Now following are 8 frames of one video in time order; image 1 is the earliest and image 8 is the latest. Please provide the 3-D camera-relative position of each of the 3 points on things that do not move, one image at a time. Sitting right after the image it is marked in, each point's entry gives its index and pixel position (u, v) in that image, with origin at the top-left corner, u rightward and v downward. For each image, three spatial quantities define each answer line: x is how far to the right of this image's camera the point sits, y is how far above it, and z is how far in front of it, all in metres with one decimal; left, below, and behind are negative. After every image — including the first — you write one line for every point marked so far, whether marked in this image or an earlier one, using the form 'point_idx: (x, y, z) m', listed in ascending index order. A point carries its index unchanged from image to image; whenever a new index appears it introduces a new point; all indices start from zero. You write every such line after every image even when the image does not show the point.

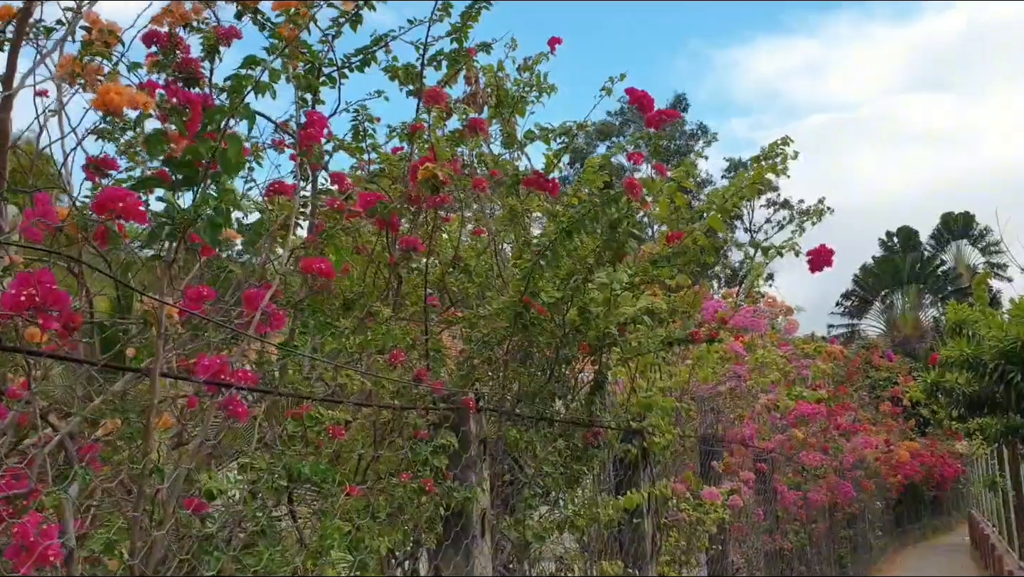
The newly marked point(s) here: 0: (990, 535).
0: (+6.0, -3.1, +12.2) m
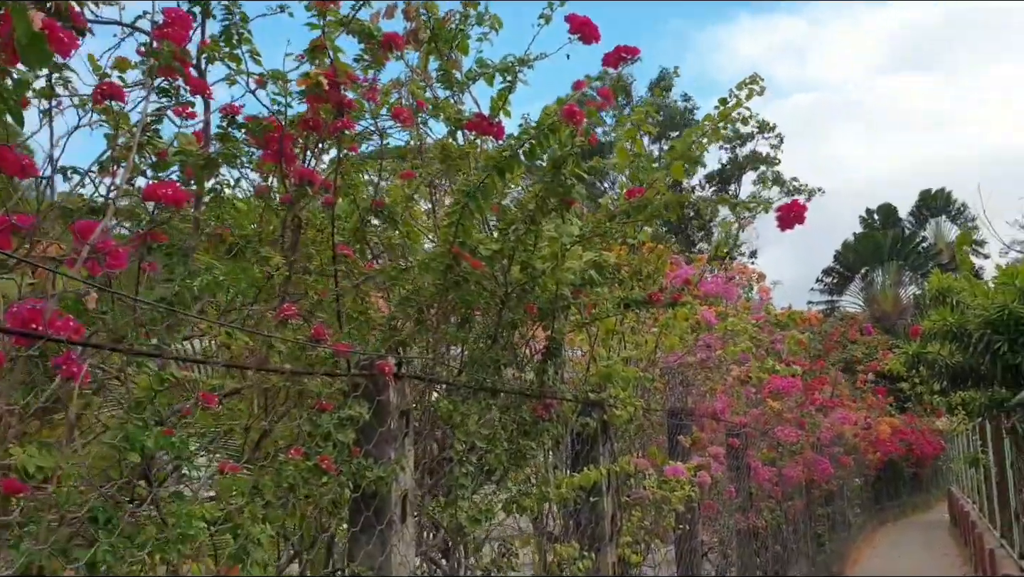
0: (+5.7, -2.8, +12.0) m
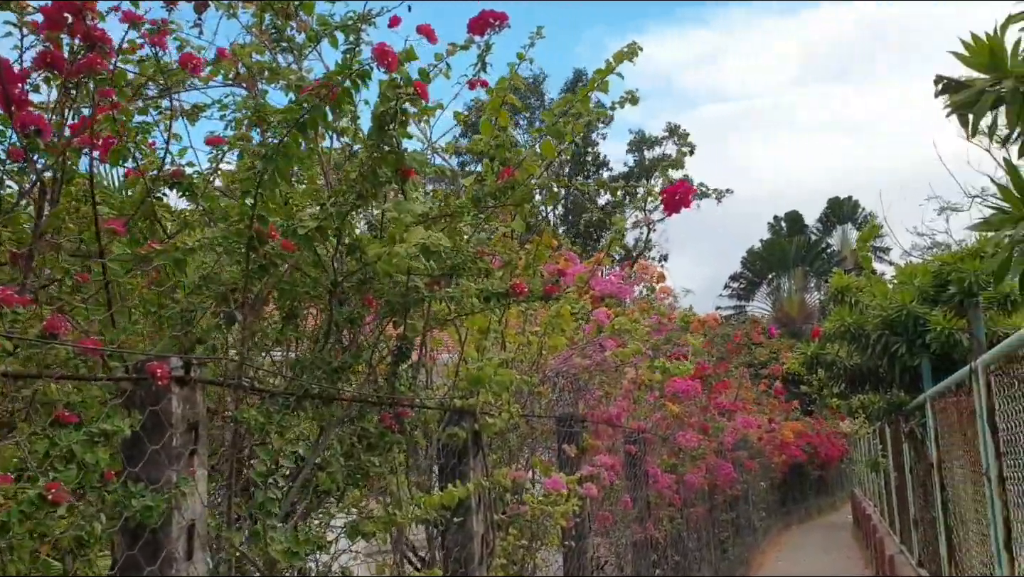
0: (+4.4, -2.8, +12.0) m
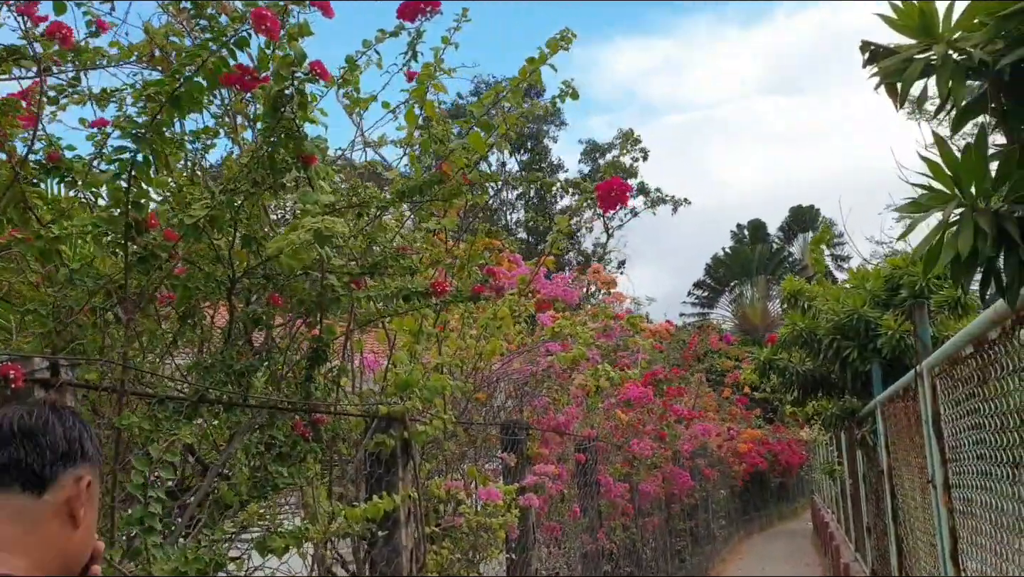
0: (+3.9, -2.9, +11.9) m
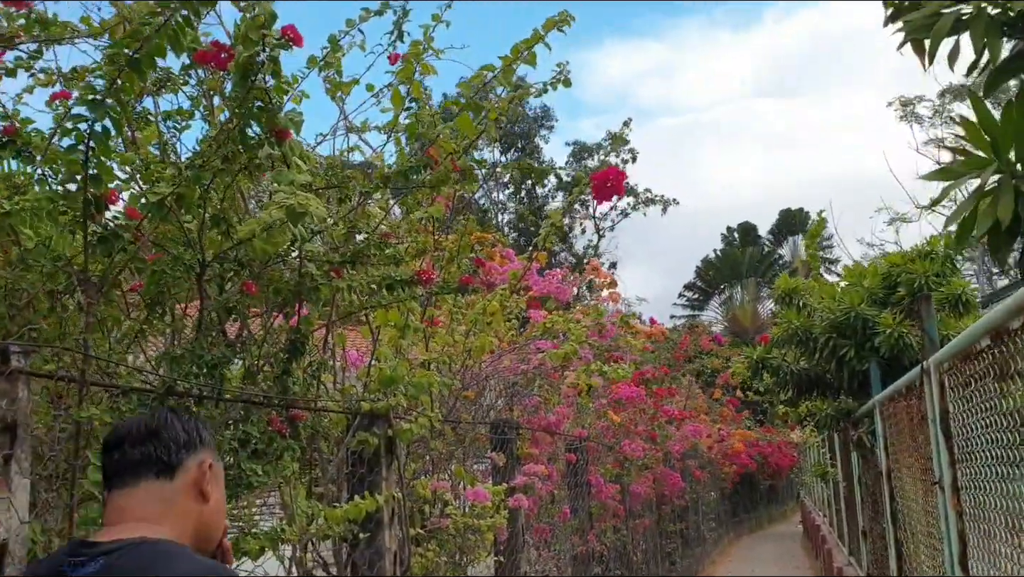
0: (+3.8, -2.9, +11.8) m
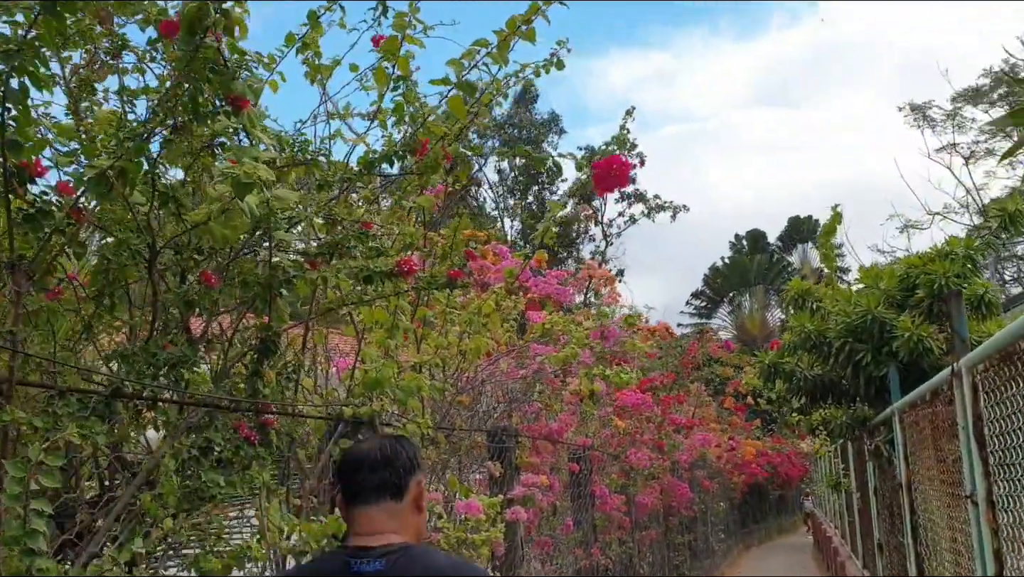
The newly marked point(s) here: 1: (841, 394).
0: (+3.8, -3.0, +11.5) m
1: (+2.0, -0.7, +6.0) m
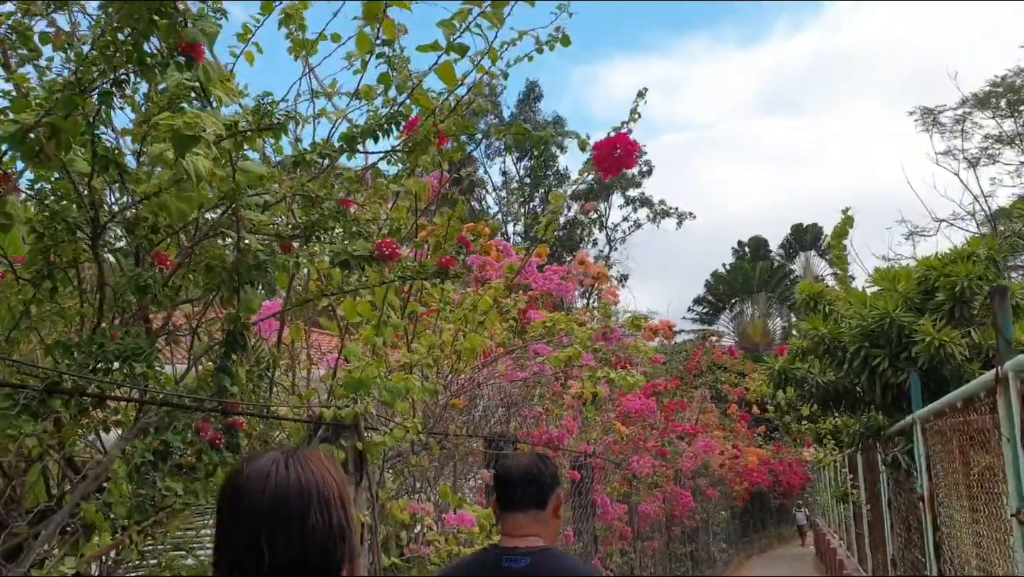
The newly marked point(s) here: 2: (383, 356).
0: (+3.8, -3.0, +11.3) m
1: (+2.0, -0.7, +5.8) m
2: (-0.4, -0.2, +3.1) m
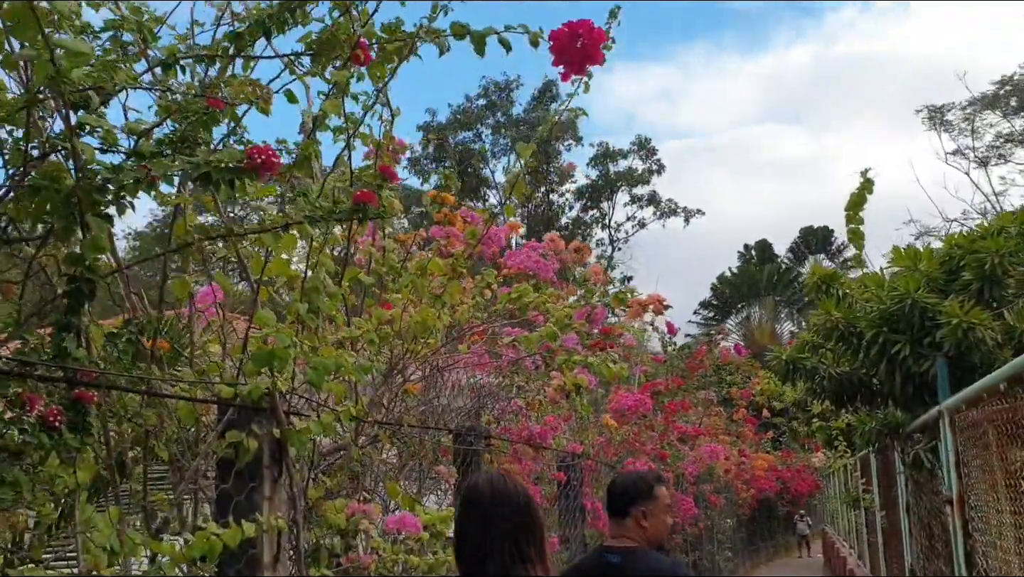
0: (+3.7, -3.0, +10.7) m
1: (+1.9, -0.6, +5.2) m
2: (-0.5, -0.1, +2.6) m
